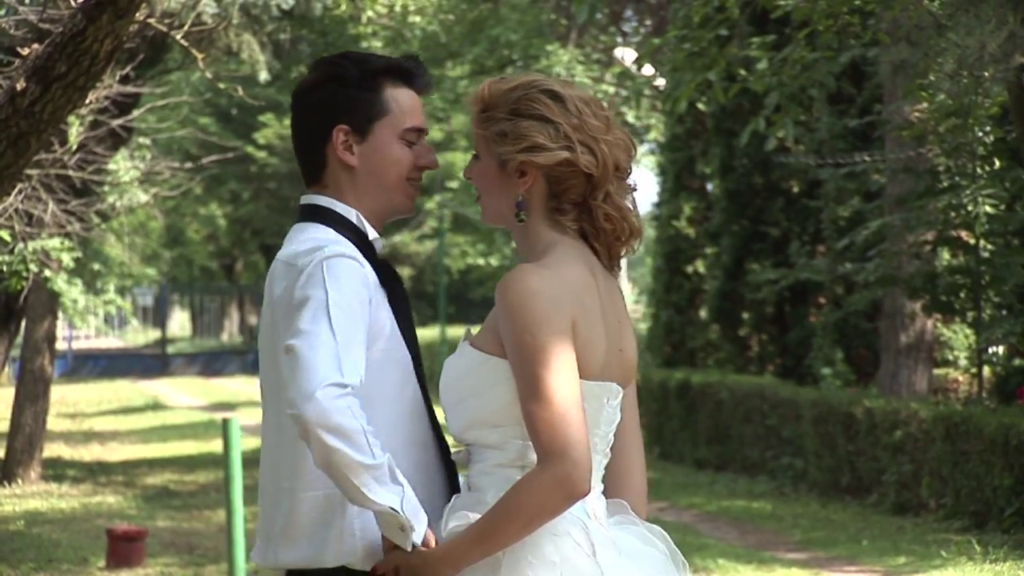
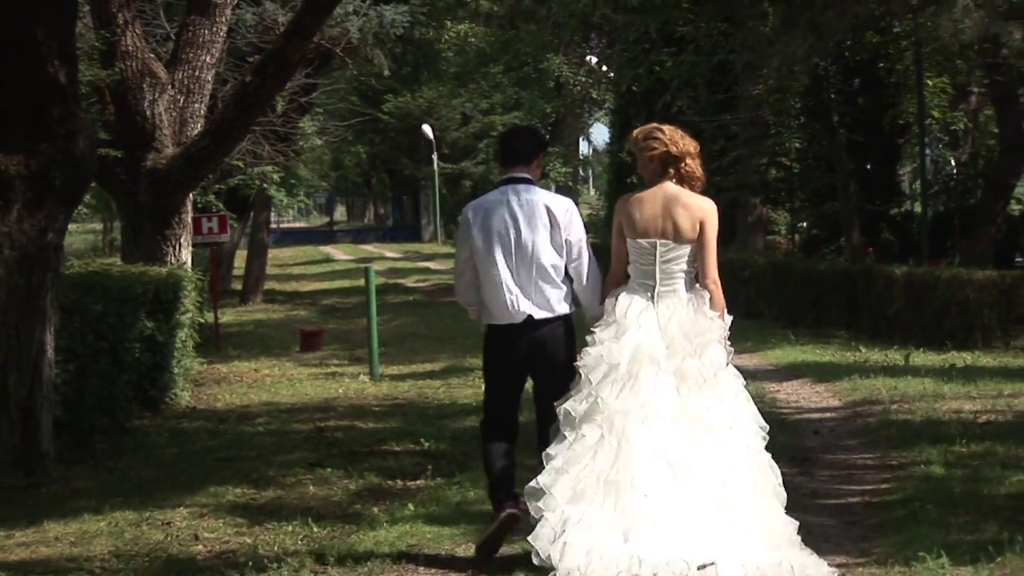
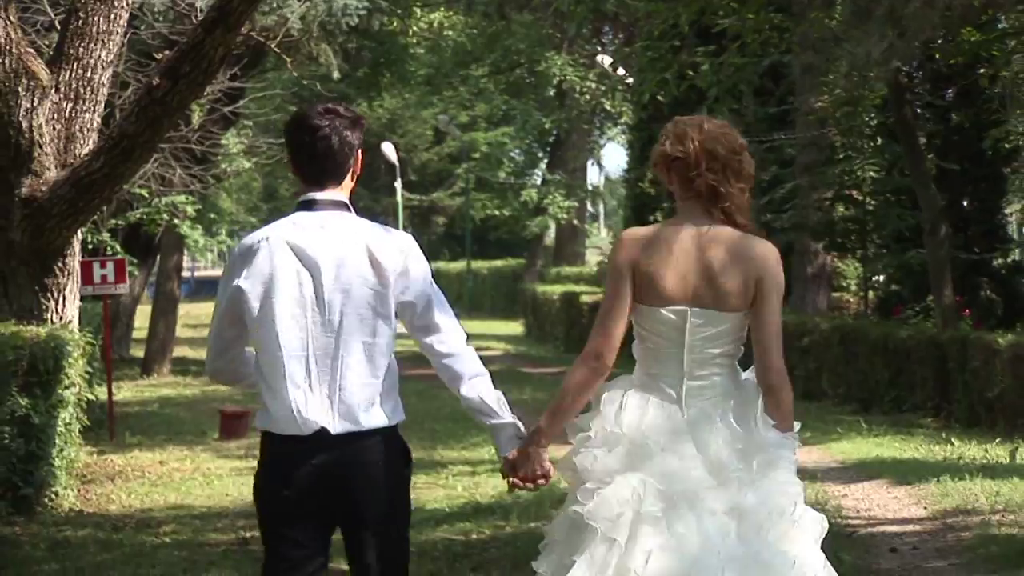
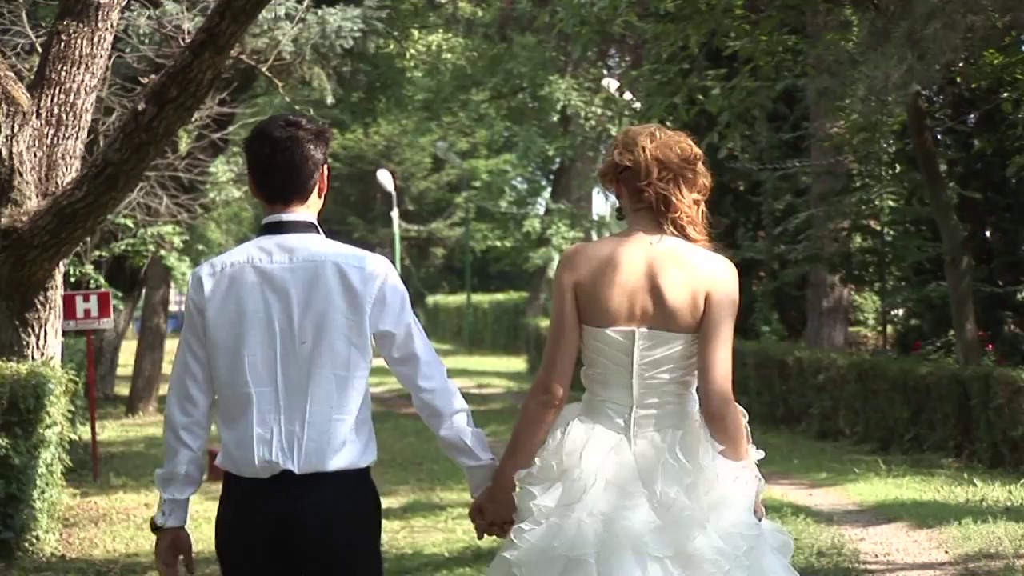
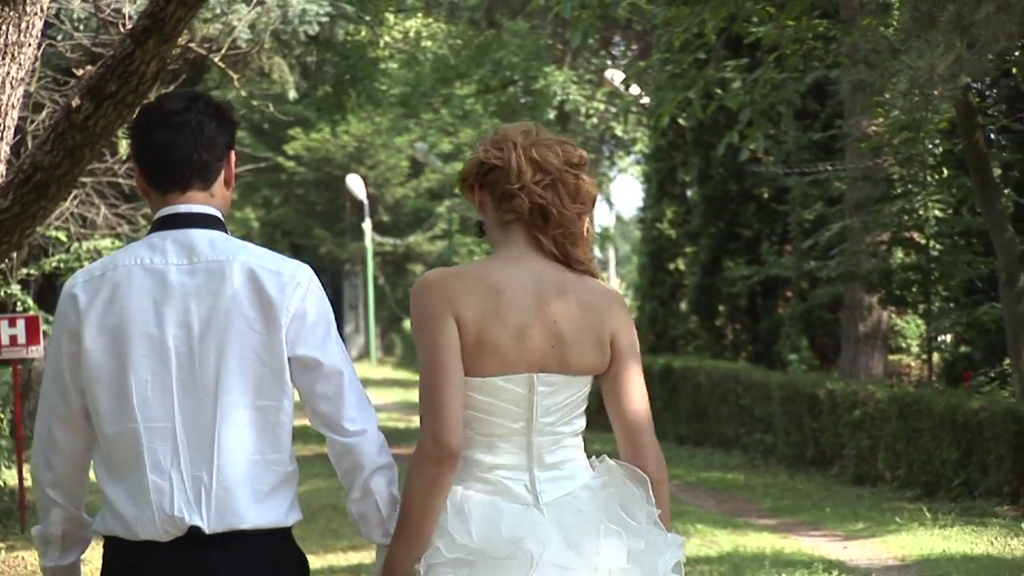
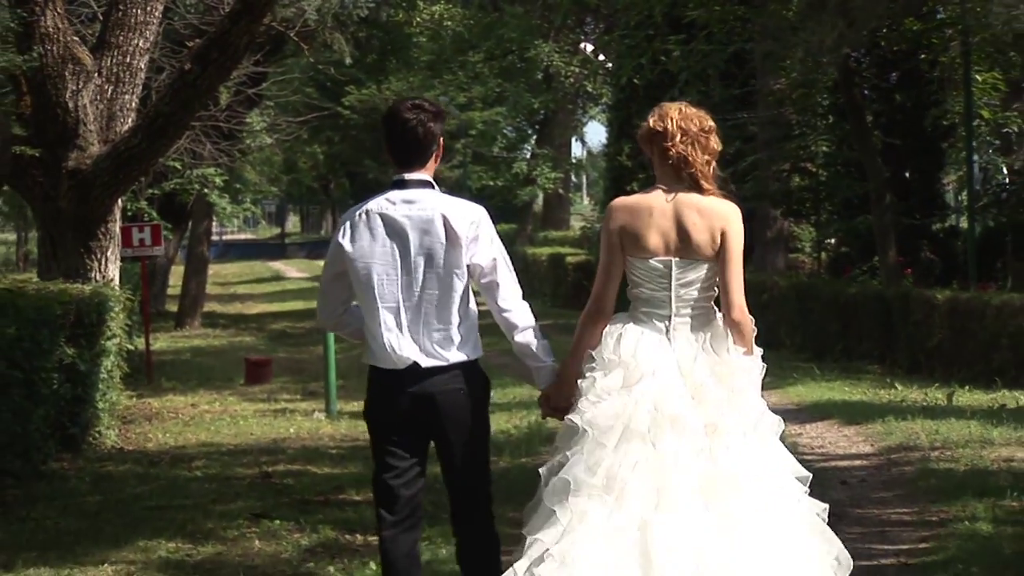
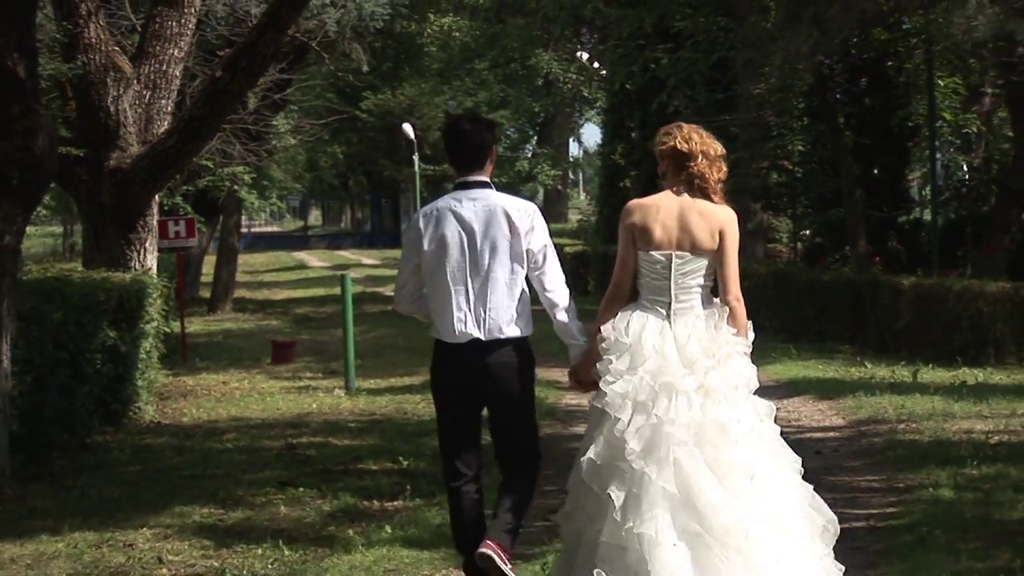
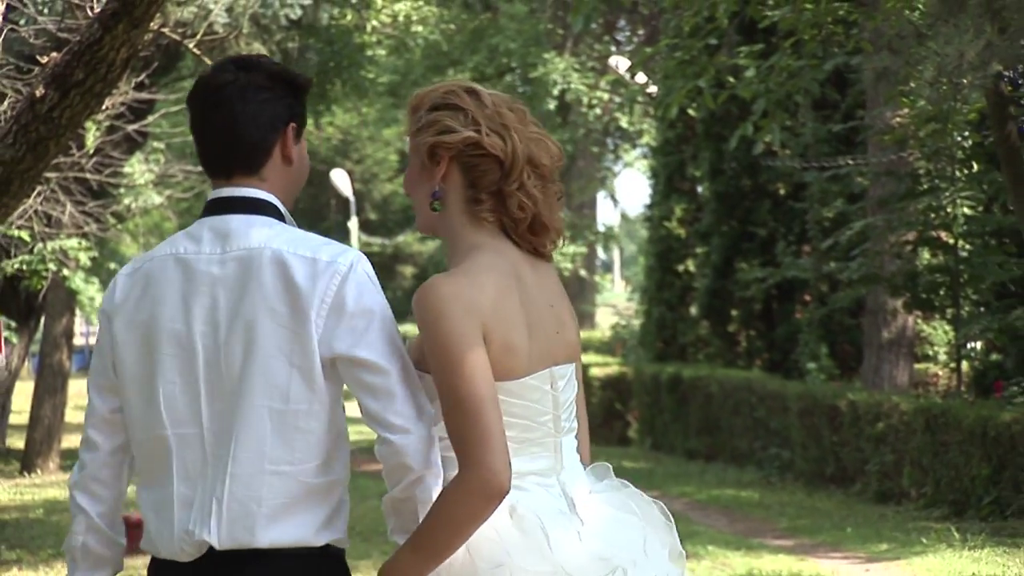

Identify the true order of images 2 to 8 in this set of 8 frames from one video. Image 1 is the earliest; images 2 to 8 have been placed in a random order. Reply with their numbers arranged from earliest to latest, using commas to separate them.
8, 5, 4, 3, 6, 7, 2
